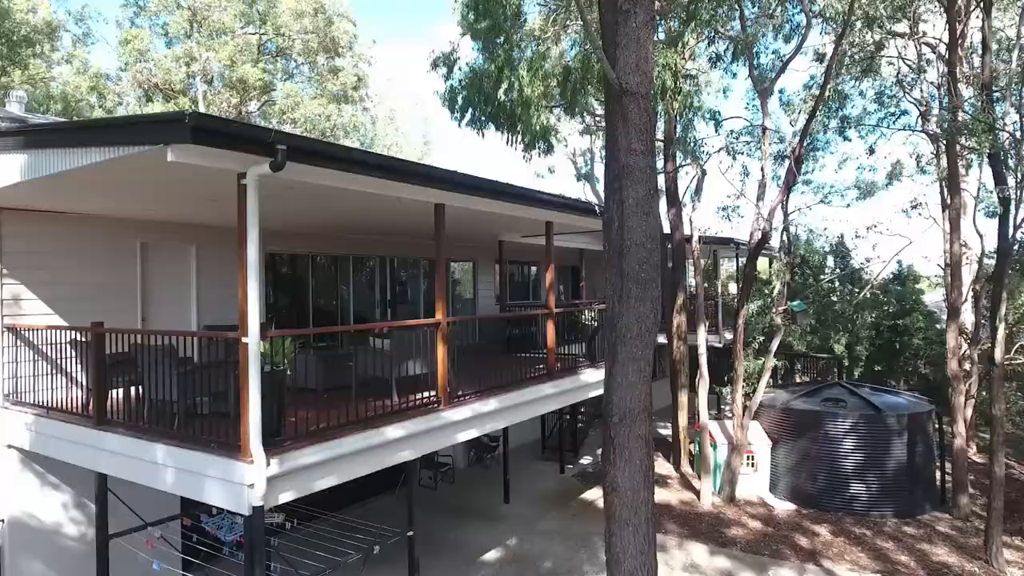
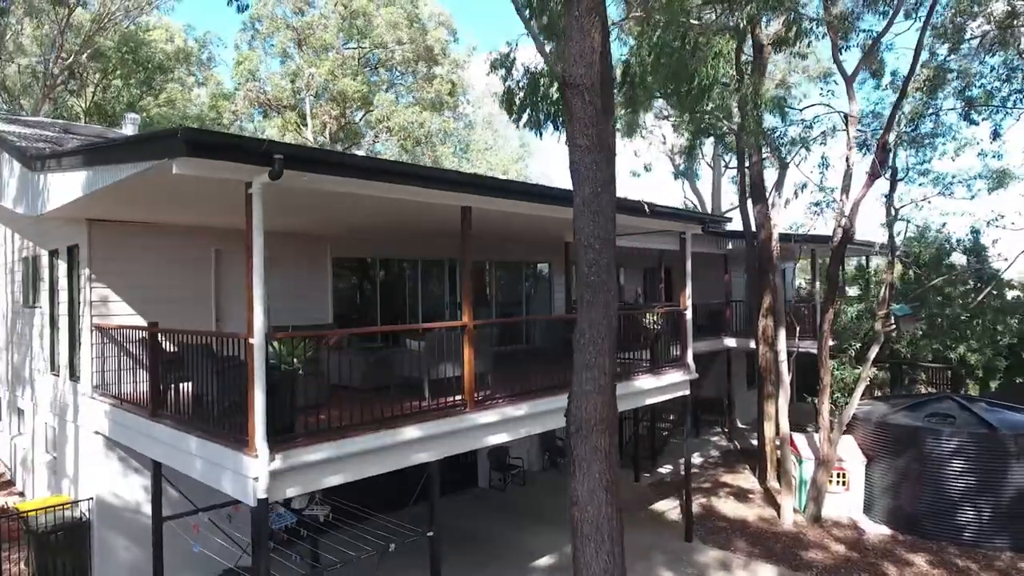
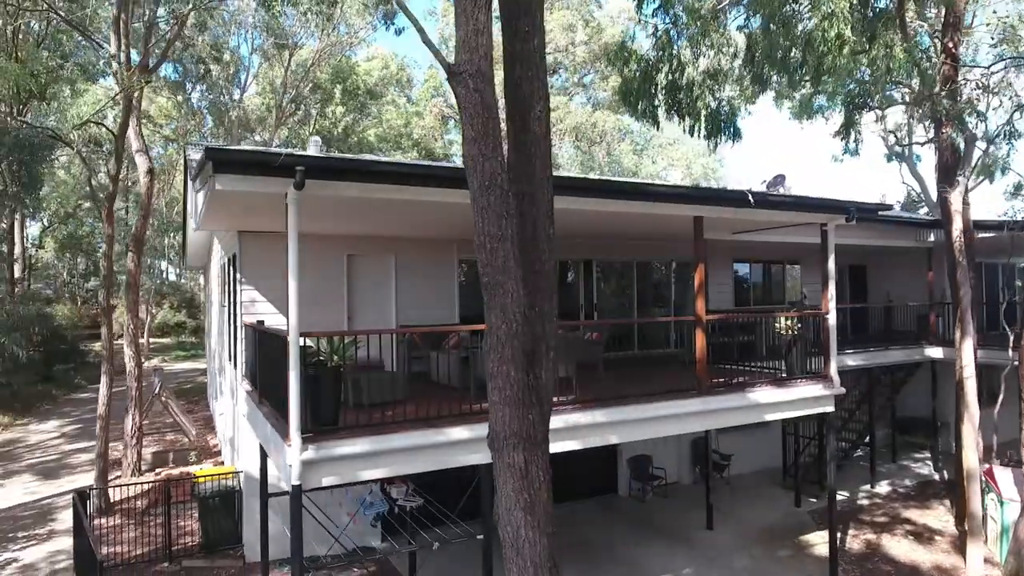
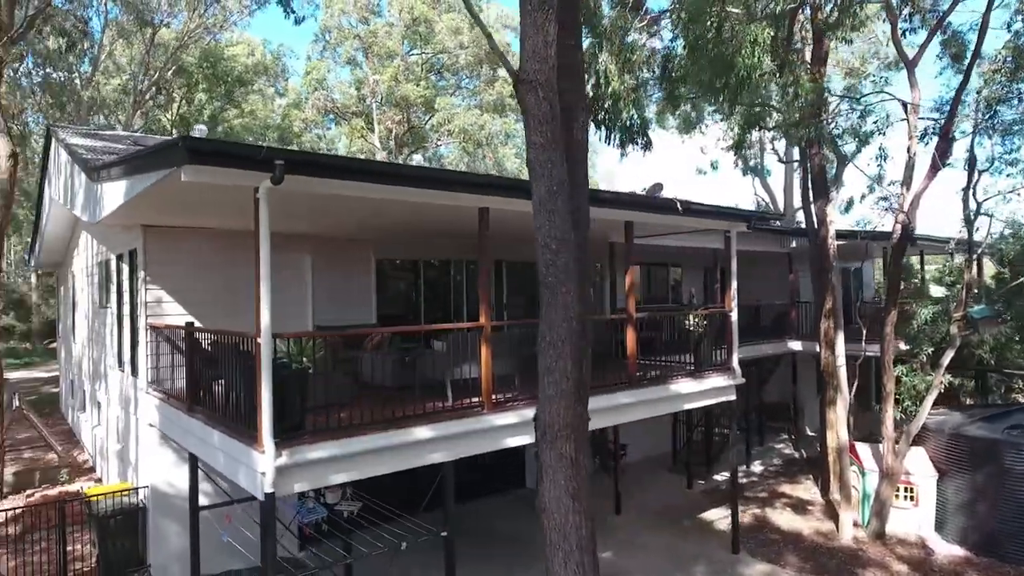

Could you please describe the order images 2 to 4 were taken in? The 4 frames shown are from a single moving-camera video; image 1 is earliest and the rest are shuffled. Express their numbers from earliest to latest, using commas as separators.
2, 4, 3
